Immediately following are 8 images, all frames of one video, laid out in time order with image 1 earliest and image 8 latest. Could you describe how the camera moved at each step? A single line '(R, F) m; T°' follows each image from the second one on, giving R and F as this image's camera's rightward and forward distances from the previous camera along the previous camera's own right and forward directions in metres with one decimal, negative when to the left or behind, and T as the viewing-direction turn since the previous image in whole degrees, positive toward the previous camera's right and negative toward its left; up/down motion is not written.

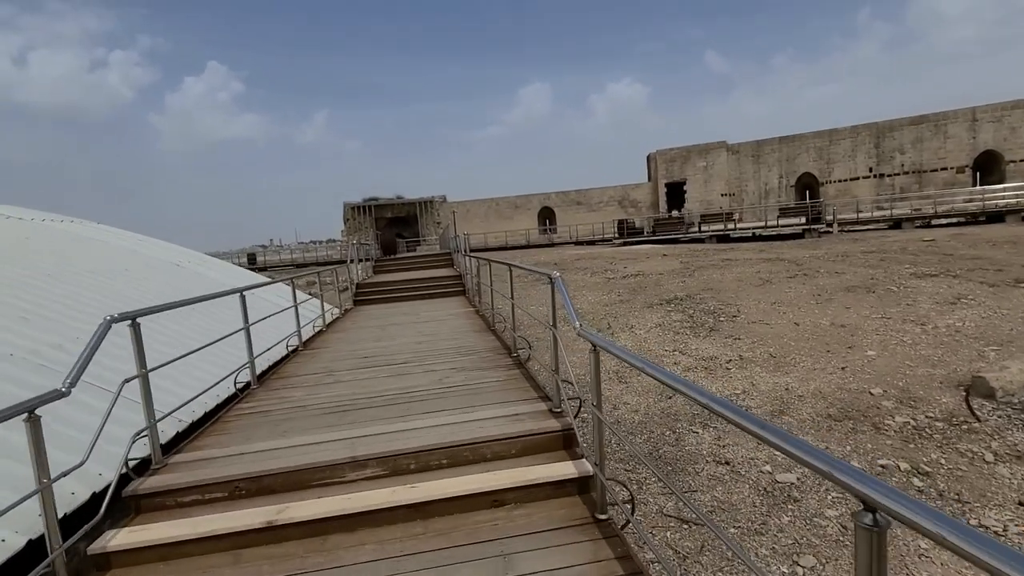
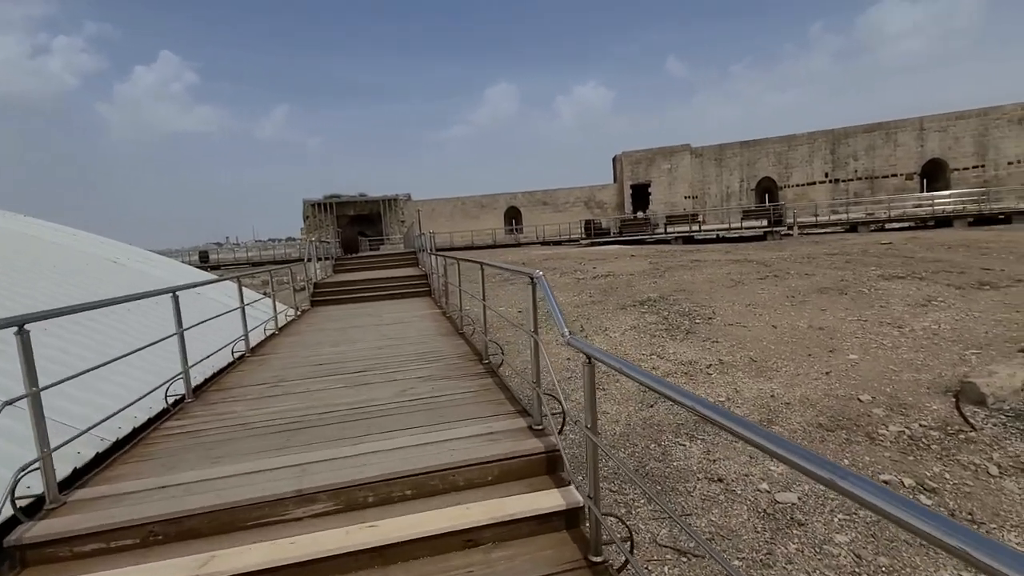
(-0.1, +0.5) m; +4°
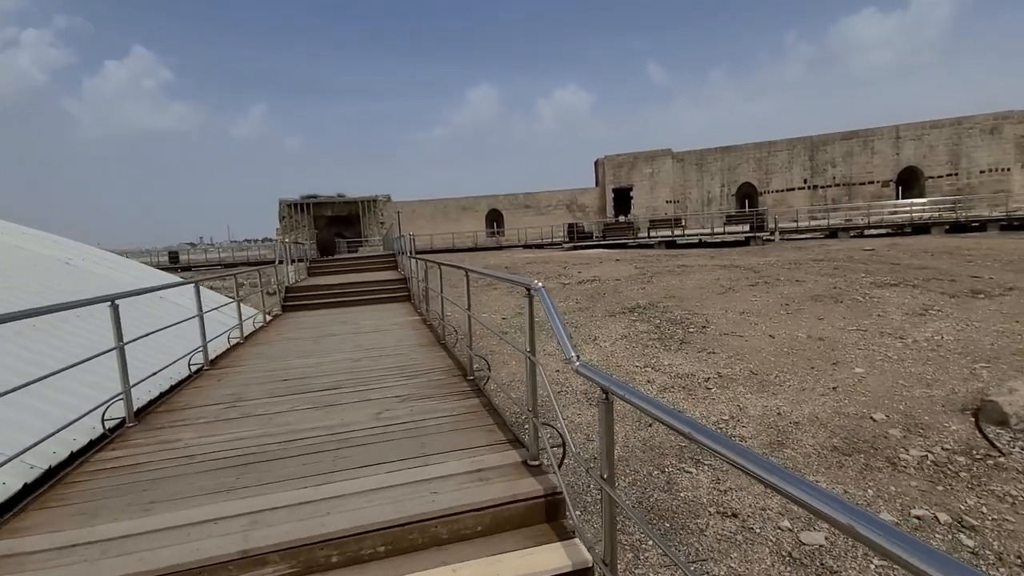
(-0.1, +0.5) m; +2°
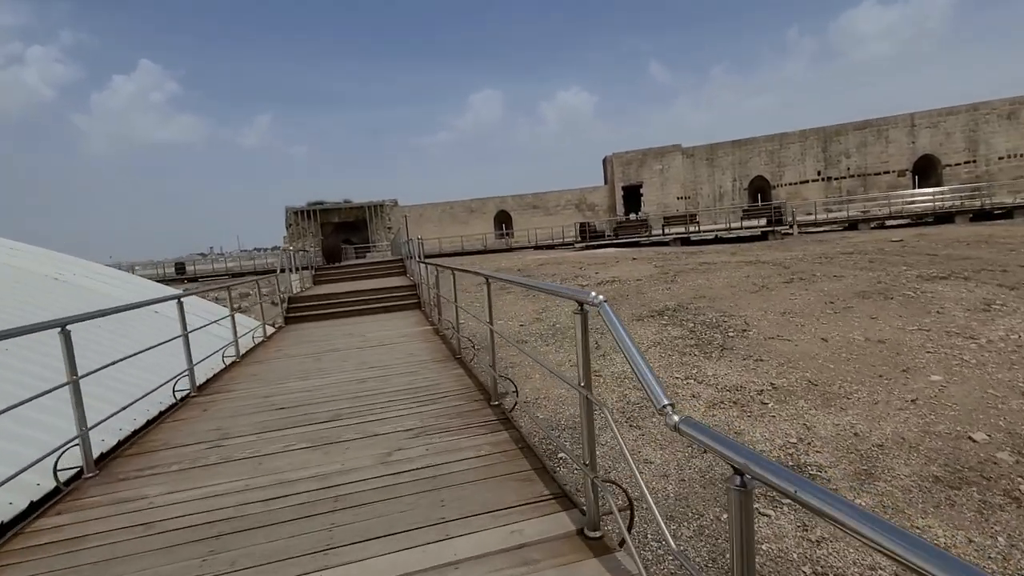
(-0.2, +0.7) m; -1°
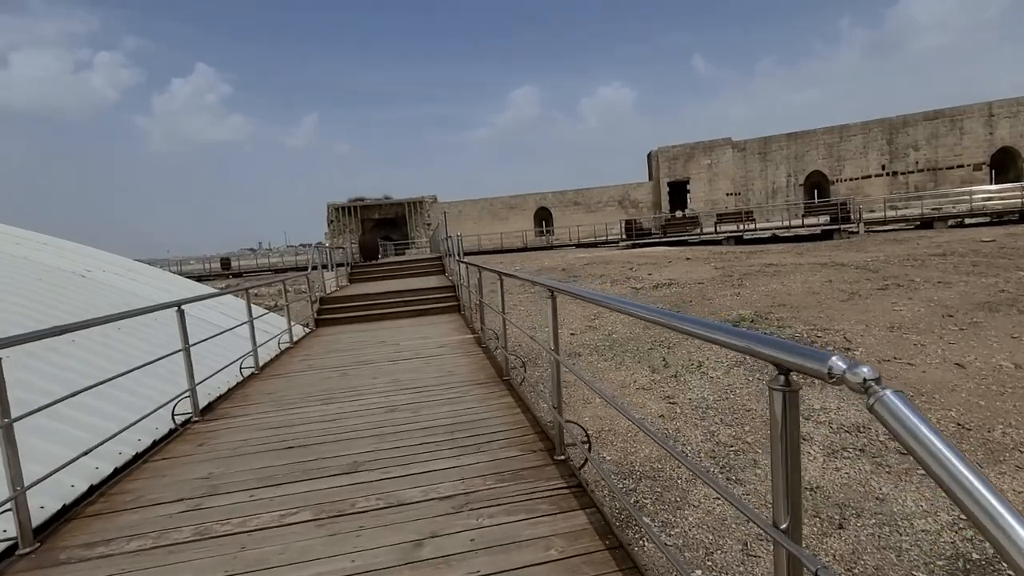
(-0.2, +1.1) m; -4°
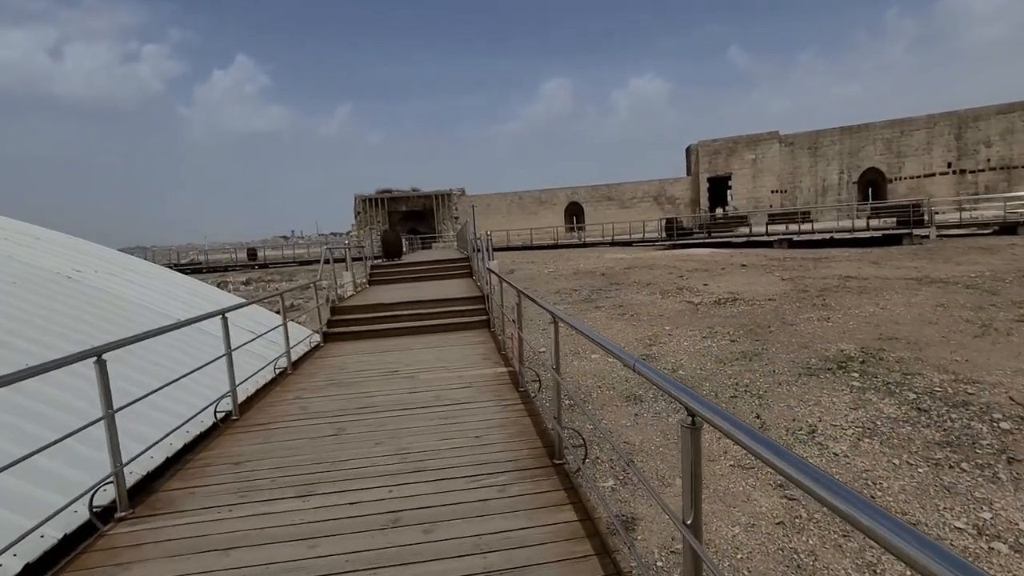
(-0.2, +1.6) m; -3°
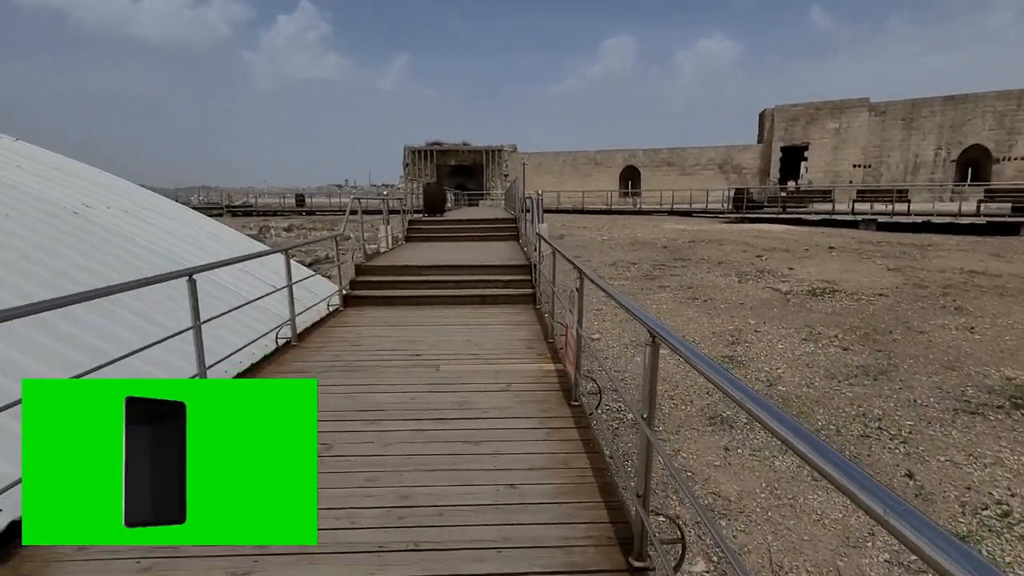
(-0.1, +1.5) m; -4°
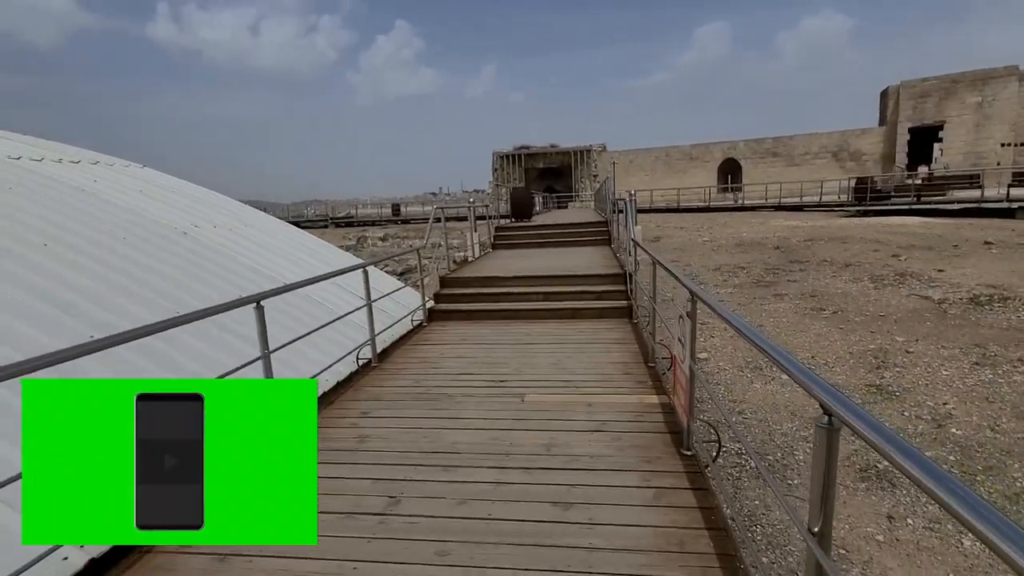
(0.0, +0.6) m; -10°
